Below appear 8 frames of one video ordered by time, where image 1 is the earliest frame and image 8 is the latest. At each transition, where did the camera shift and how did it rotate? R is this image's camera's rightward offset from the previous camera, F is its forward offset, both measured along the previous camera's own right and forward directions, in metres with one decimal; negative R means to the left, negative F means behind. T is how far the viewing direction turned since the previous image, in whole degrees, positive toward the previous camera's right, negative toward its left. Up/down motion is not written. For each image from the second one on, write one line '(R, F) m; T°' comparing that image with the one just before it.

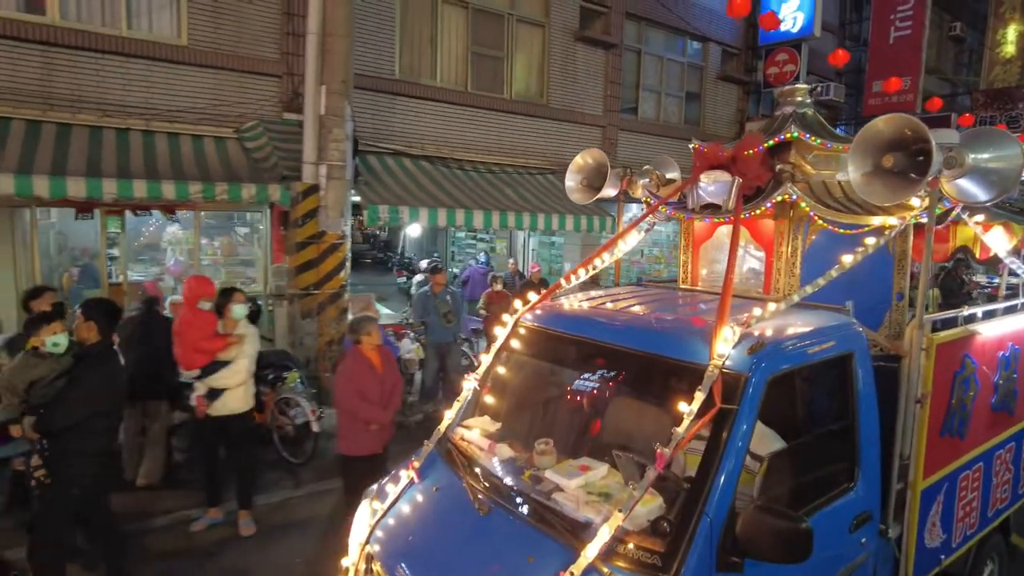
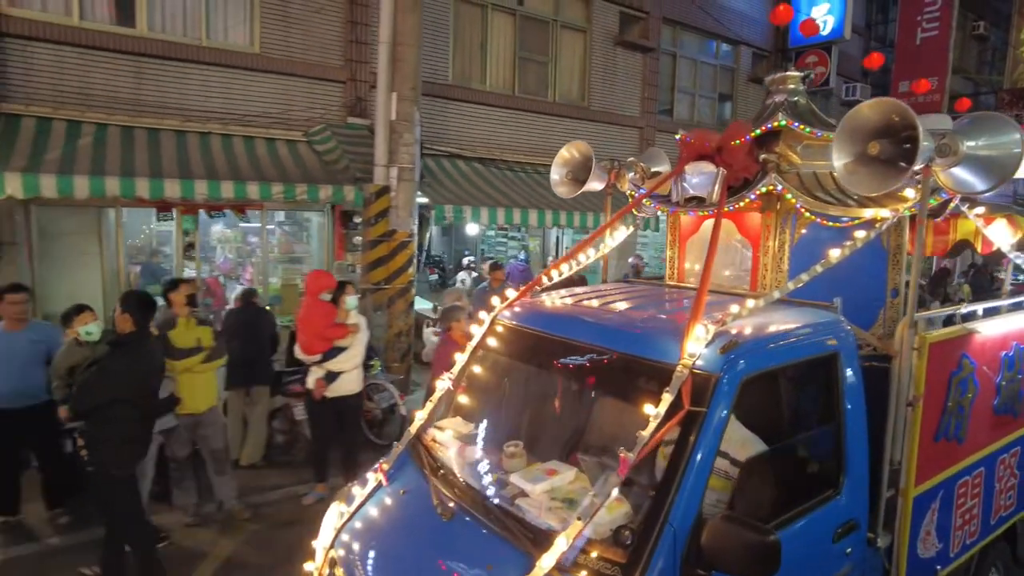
(+0.2, +0.1) m; -1°
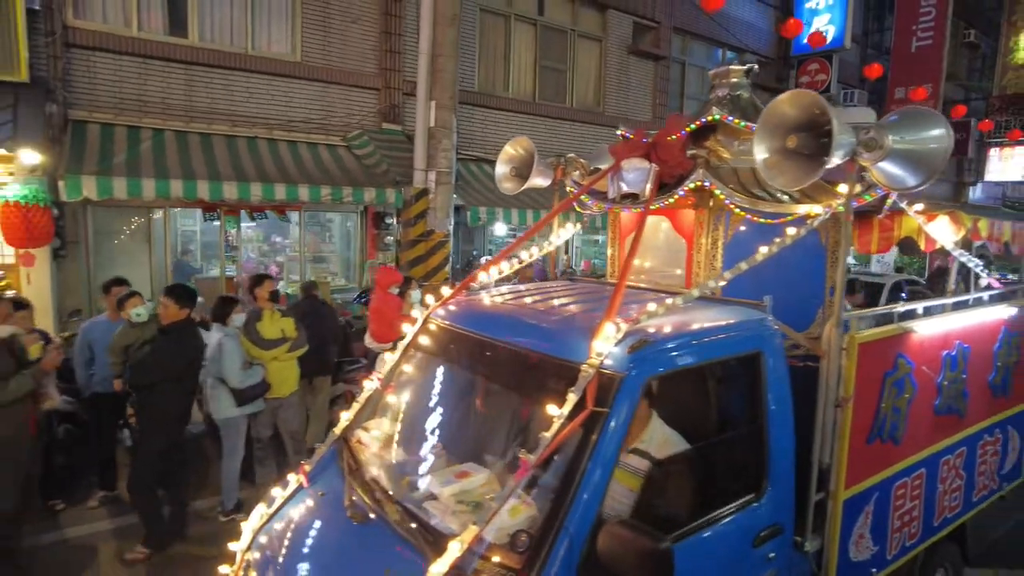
(+0.3, +0.1) m; 0°
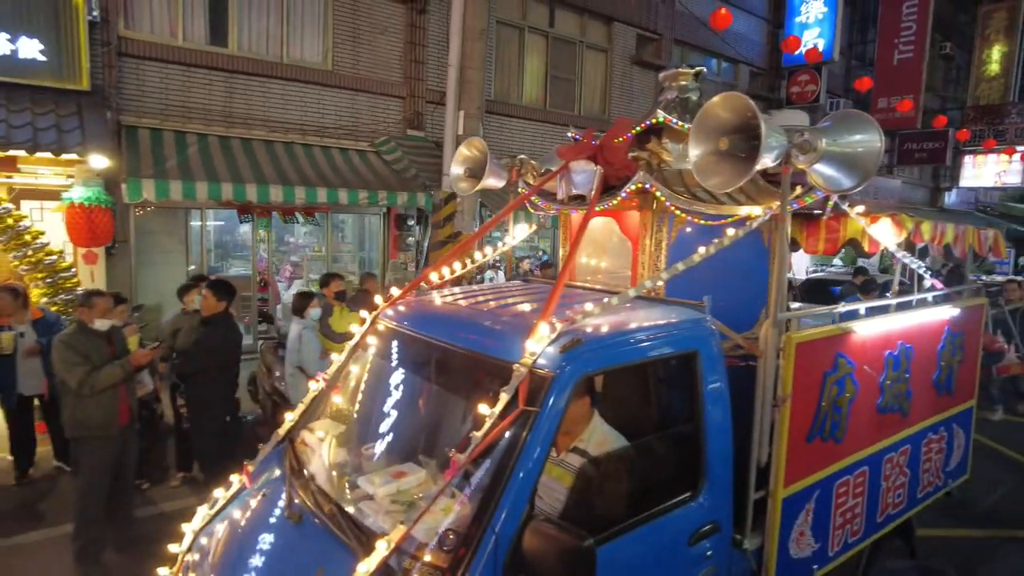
(+0.1, 0.0) m; +1°
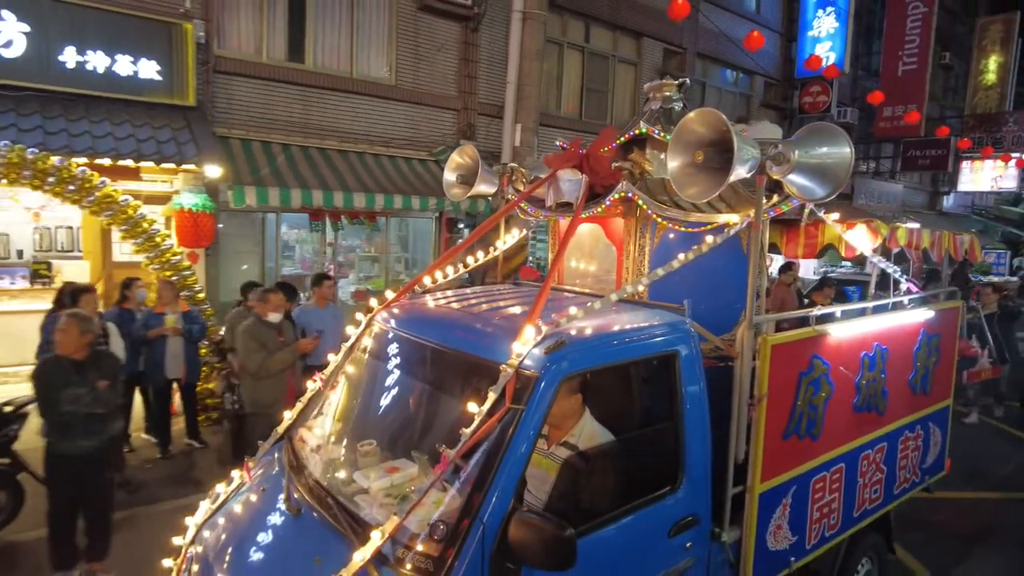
(0.0, -0.1) m; 0°
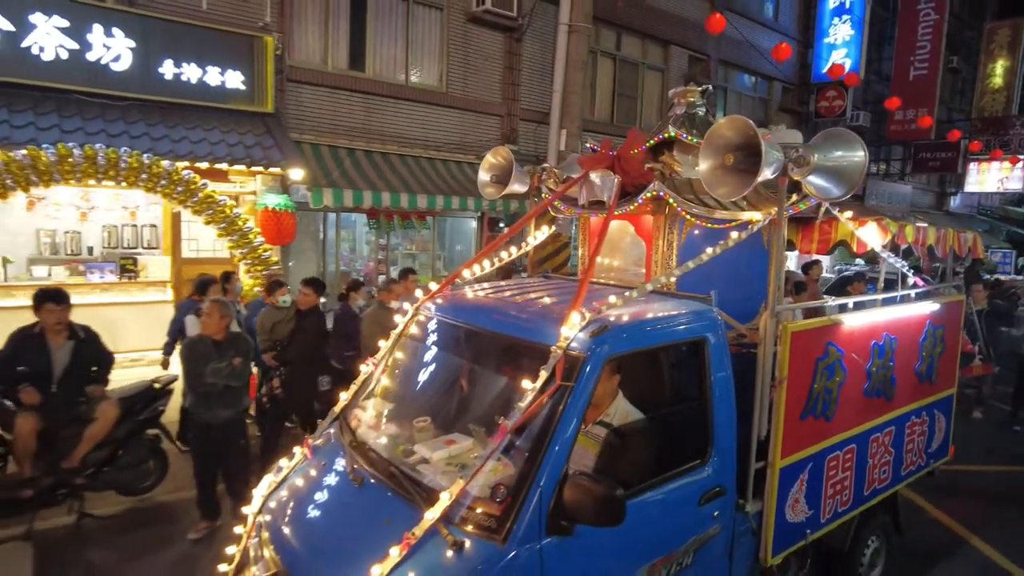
(-0.2, -0.3) m; 0°
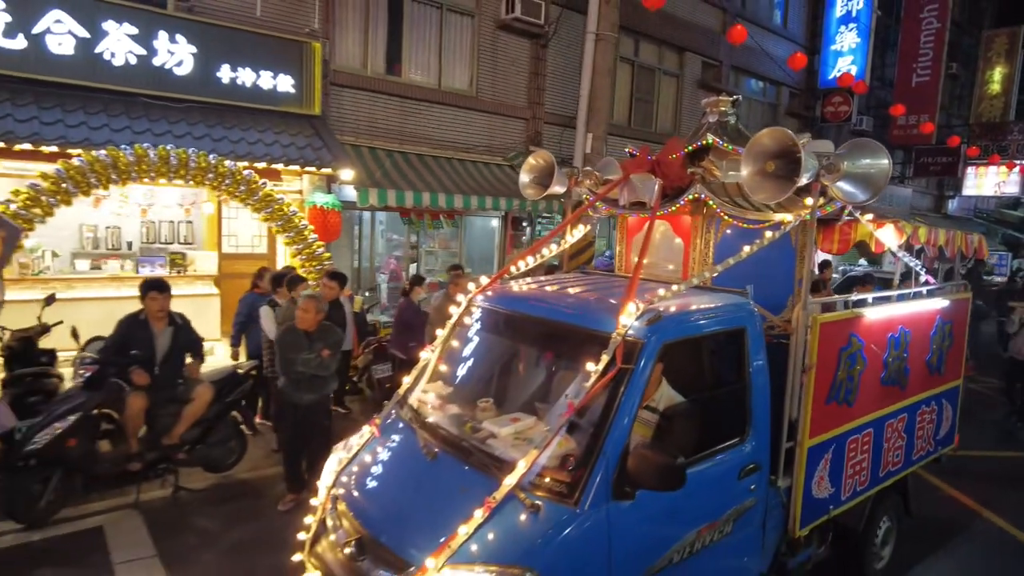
(-0.3, -0.3) m; 0°
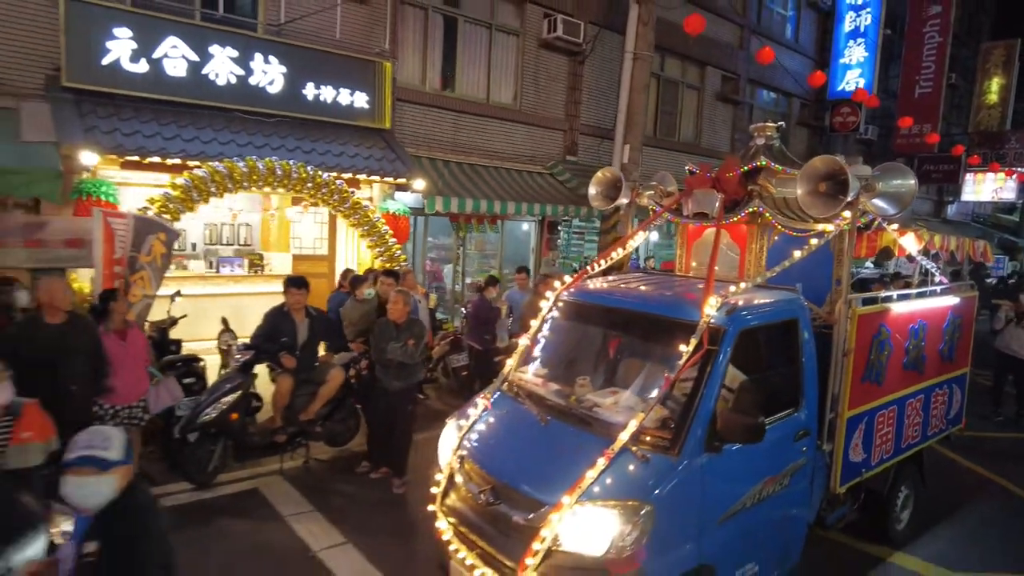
(-0.5, -0.8) m; 0°
